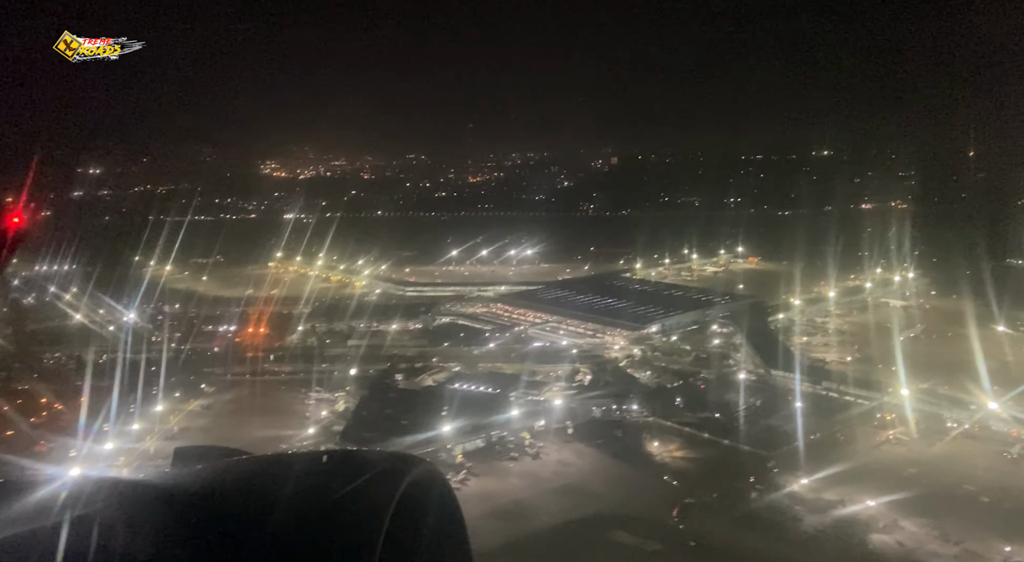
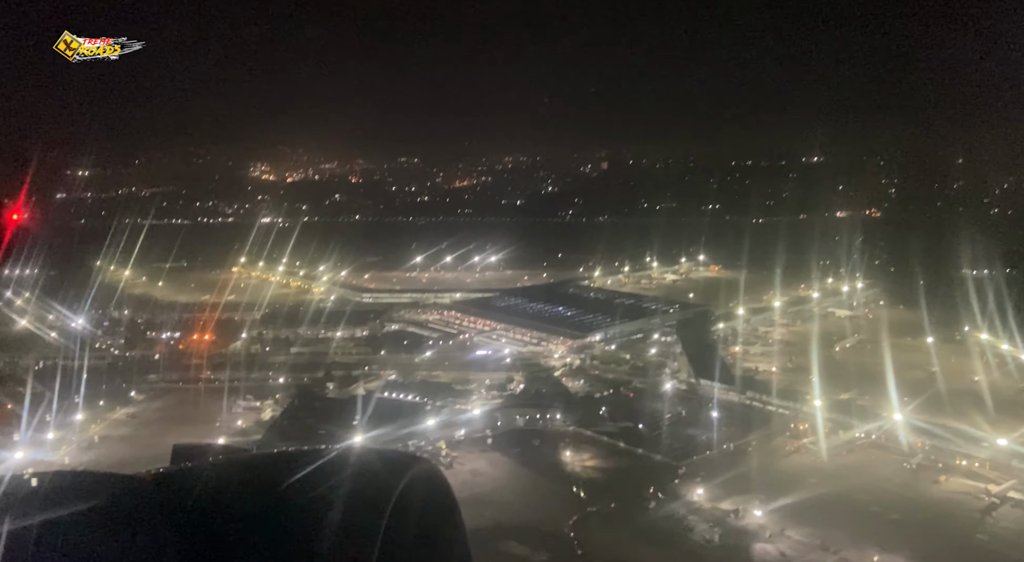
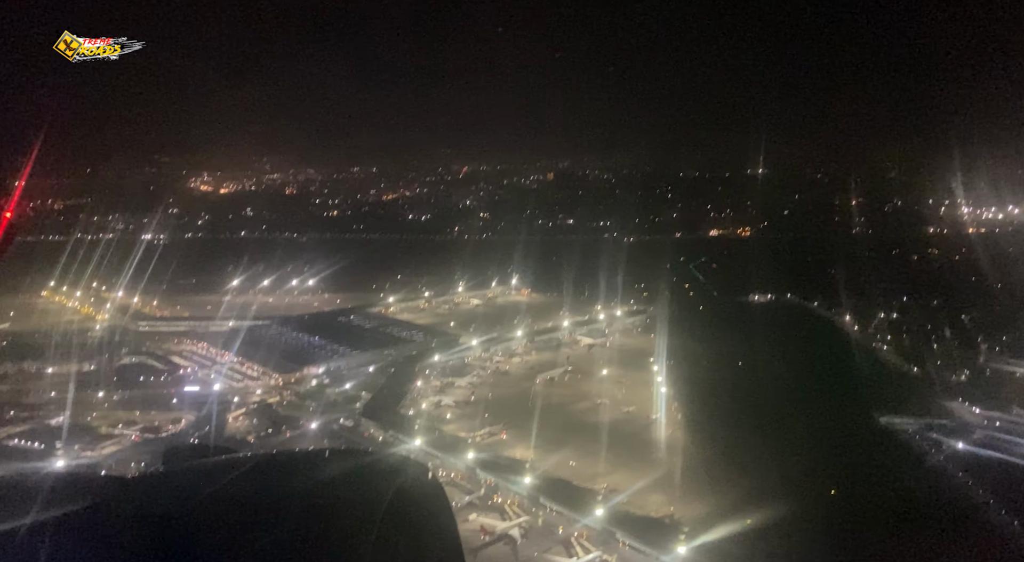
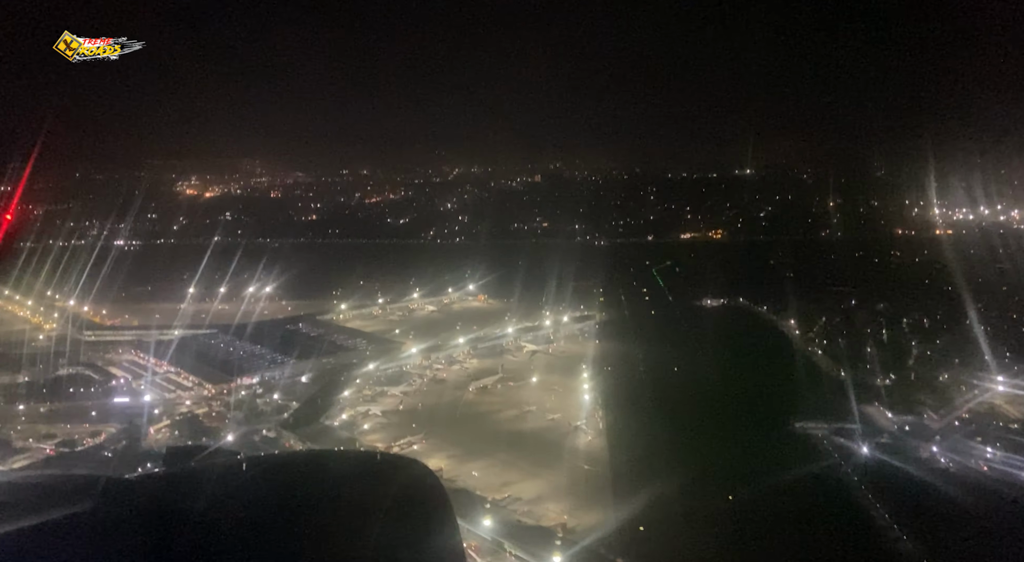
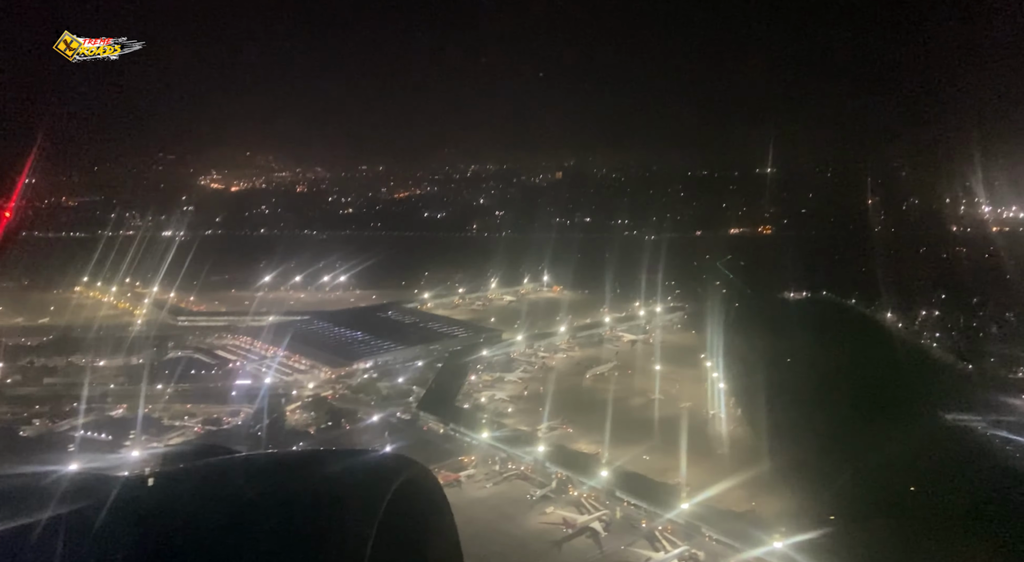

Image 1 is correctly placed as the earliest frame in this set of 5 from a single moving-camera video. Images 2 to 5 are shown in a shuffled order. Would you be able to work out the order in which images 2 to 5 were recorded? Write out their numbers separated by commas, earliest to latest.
2, 5, 3, 4
